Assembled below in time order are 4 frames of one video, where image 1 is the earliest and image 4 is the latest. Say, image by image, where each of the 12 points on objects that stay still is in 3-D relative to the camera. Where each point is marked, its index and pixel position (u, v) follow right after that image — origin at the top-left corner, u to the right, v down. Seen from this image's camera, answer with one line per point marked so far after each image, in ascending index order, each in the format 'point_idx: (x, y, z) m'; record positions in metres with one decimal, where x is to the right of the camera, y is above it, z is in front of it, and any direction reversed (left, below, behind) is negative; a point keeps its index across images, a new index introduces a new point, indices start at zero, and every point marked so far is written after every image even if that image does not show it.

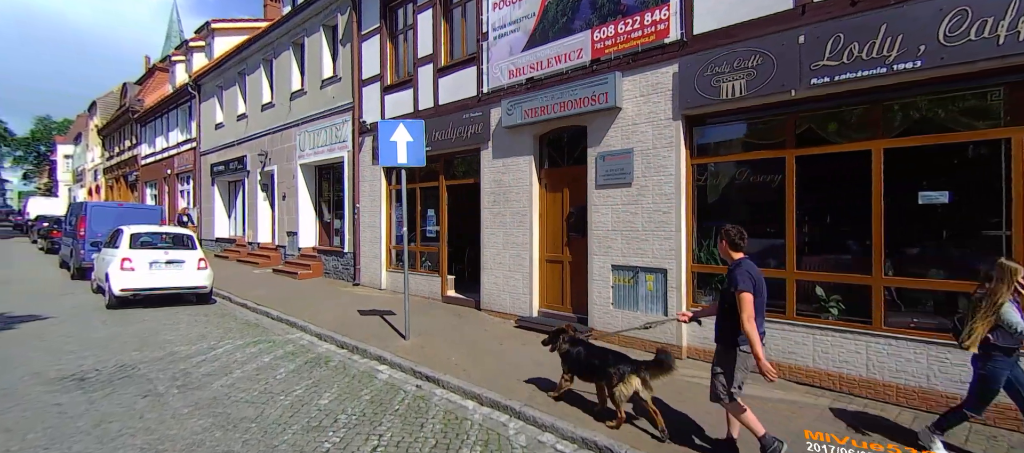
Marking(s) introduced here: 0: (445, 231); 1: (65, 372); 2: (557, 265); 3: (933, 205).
0: (-1.4, -0.1, +9.6) m
1: (-5.0, -1.6, +5.1) m
2: (+0.8, -0.7, +7.9) m
3: (+4.4, +0.2, +4.9) m
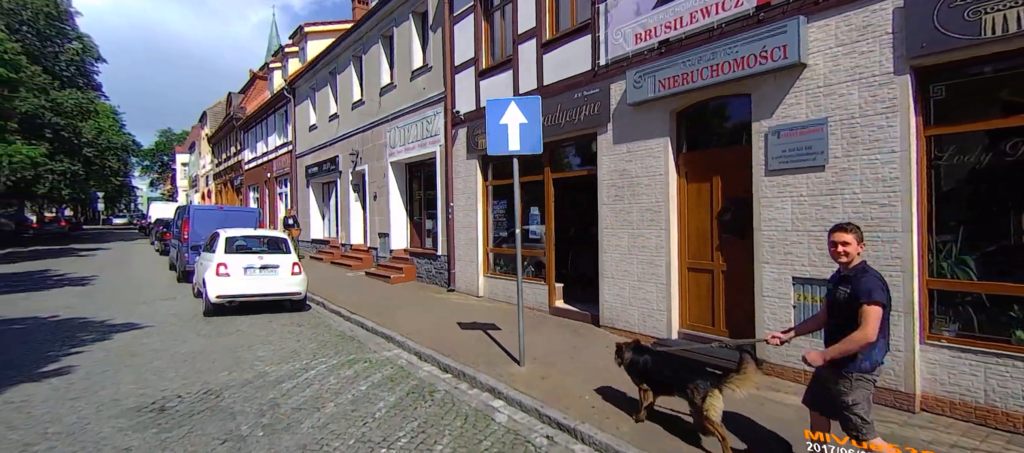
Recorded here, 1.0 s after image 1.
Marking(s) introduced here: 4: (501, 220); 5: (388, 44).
0: (+0.7, -0.1, +8.2) m
1: (-3.5, -1.7, +4.4) m
2: (+2.6, -0.6, +6.2) m
3: (+5.7, +0.3, +2.6) m
4: (-0.2, +0.1, +9.5) m
5: (-3.6, +5.2, +13.2) m
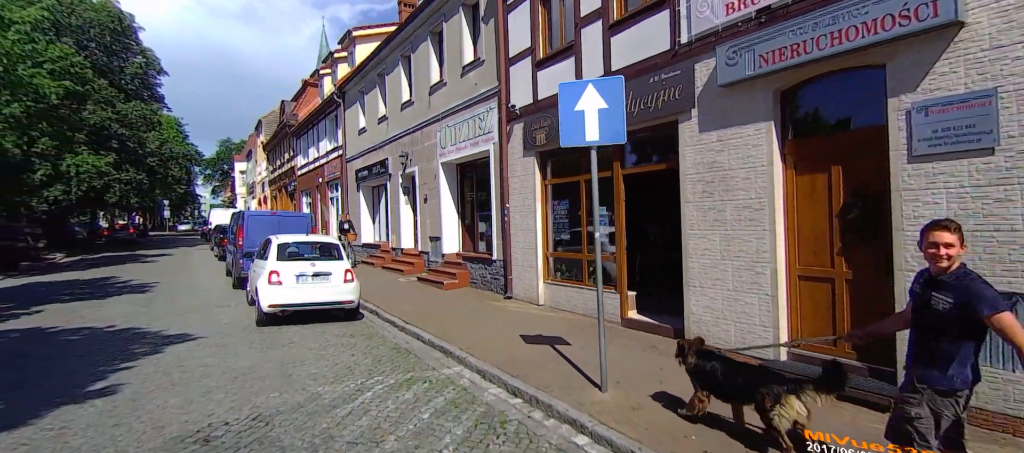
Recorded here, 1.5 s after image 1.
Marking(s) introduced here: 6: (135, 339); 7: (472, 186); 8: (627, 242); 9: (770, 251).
0: (+1.8, -0.1, +7.4) m
1: (-2.8, -1.7, +3.9) m
2: (+3.5, -0.6, +5.2) m
3: (+6.2, +0.3, +1.3) m
4: (+1.0, +0.1, +8.7) m
5: (-2.1, +5.1, +12.7) m
6: (-5.4, -1.6, +6.6) m
7: (-1.0, +1.0, +12.0) m
8: (+1.8, -0.3, +7.4) m
9: (+3.1, -0.3, +5.5) m
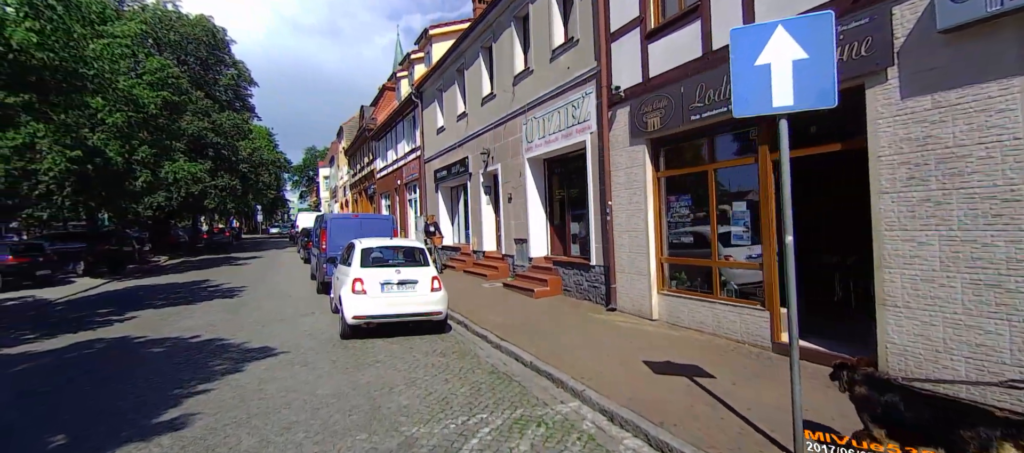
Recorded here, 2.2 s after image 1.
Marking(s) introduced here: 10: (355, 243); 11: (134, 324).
0: (+3.3, -0.1, +5.8) m
1: (-1.7, -1.8, +3.1) m
2: (+4.6, -0.6, +3.4) m
3: (+6.8, +0.4, -0.8) m
4: (+2.7, +0.1, +7.2) m
5: (+0.2, +5.1, +11.7) m
6: (-3.9, -1.7, +6.2) m
7: (+1.2, +1.0, +10.8) m
8: (+3.4, -0.3, +5.8) m
9: (+4.3, -0.3, +3.7) m
10: (-2.7, -0.3, +7.9) m
11: (-6.2, -1.6, +7.6) m
